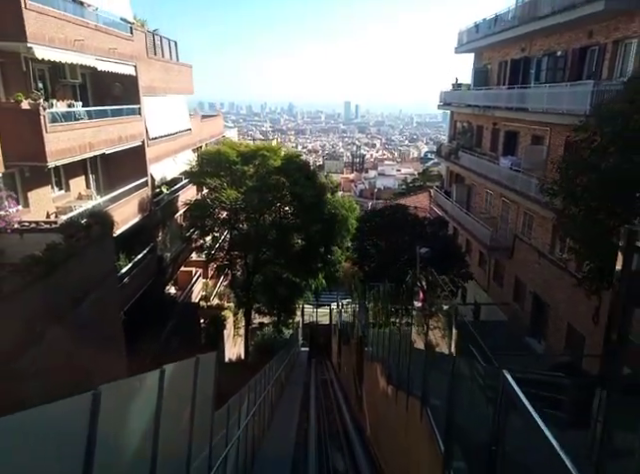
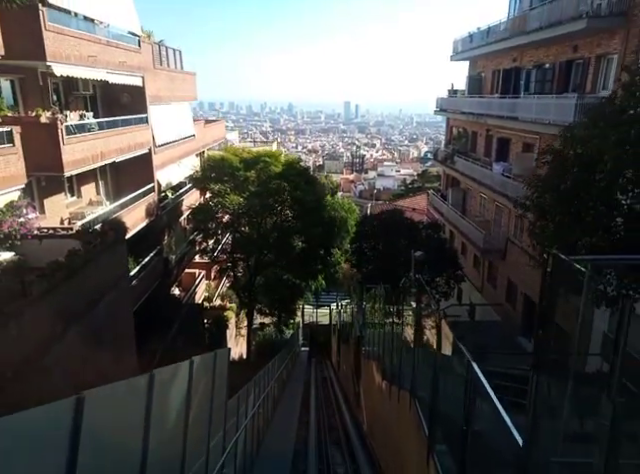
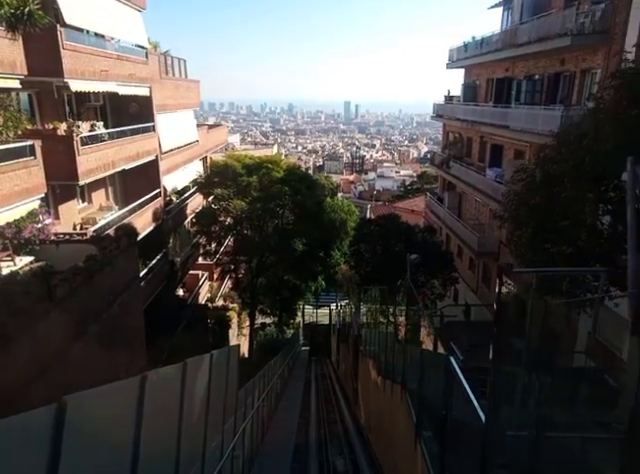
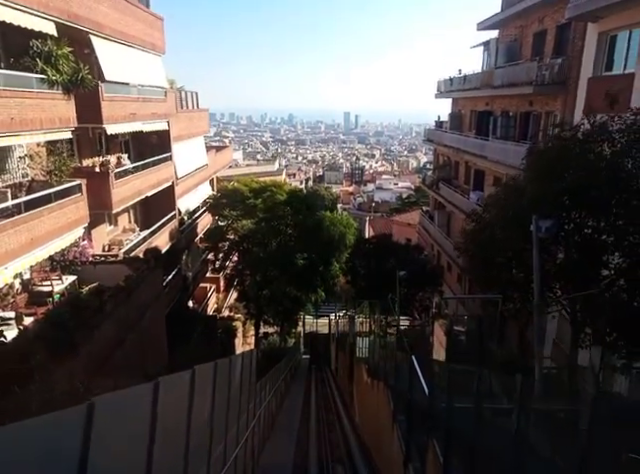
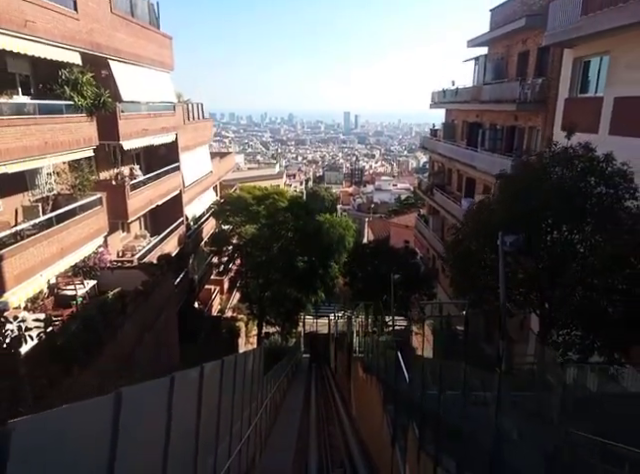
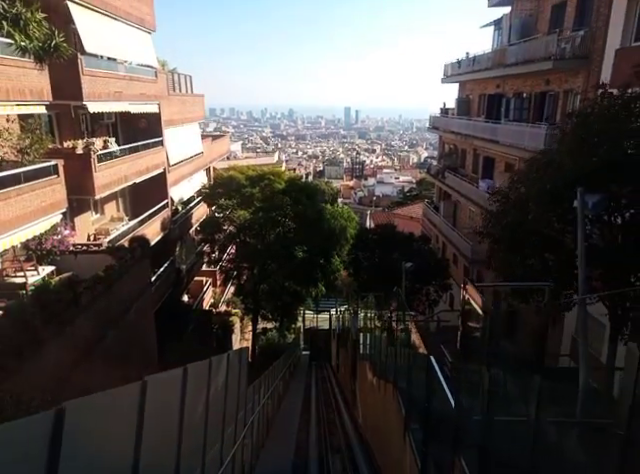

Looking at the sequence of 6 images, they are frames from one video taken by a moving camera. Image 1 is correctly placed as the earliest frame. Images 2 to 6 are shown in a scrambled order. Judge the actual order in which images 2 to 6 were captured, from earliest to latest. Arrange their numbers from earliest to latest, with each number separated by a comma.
2, 3, 6, 4, 5
